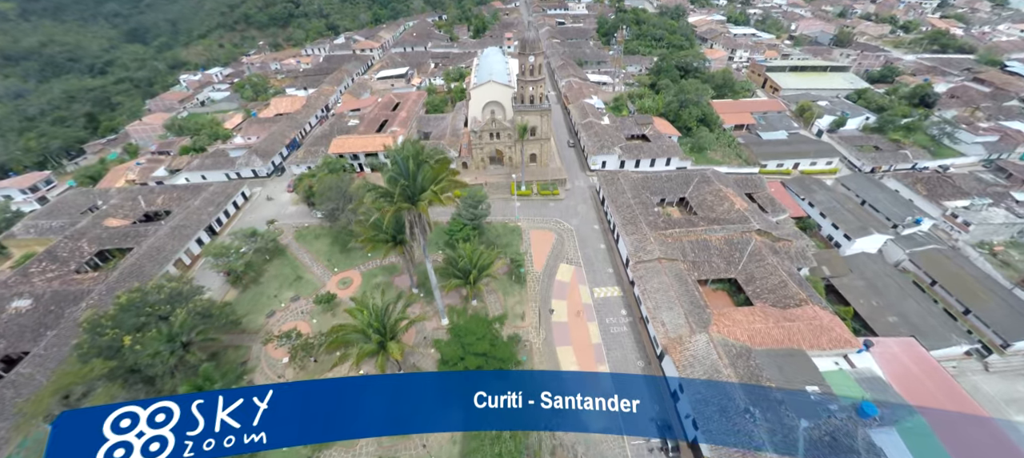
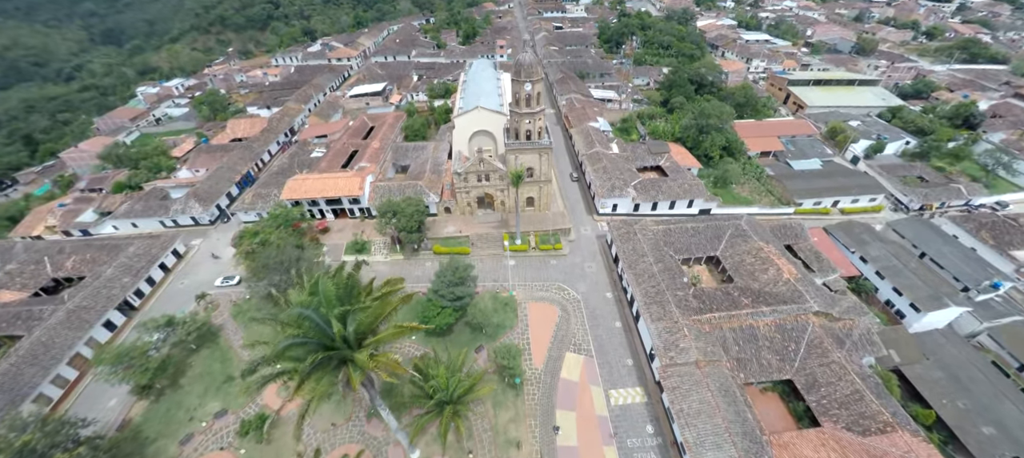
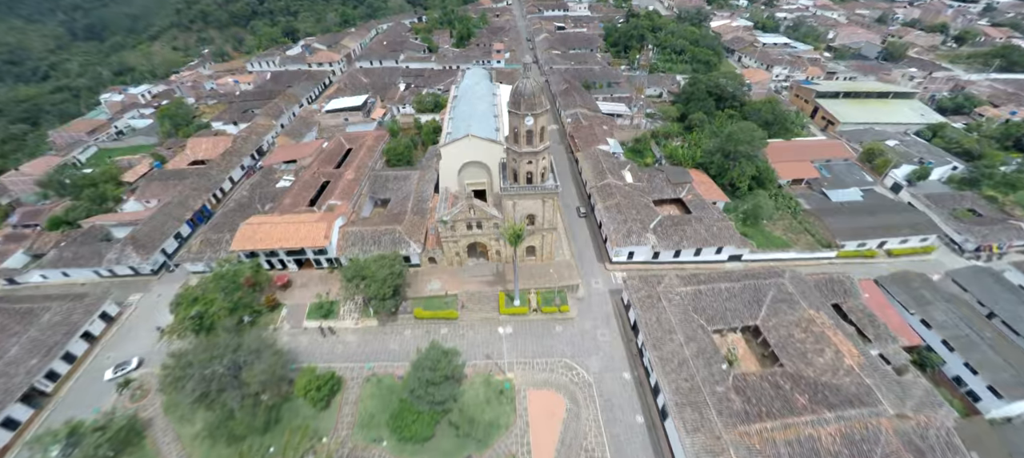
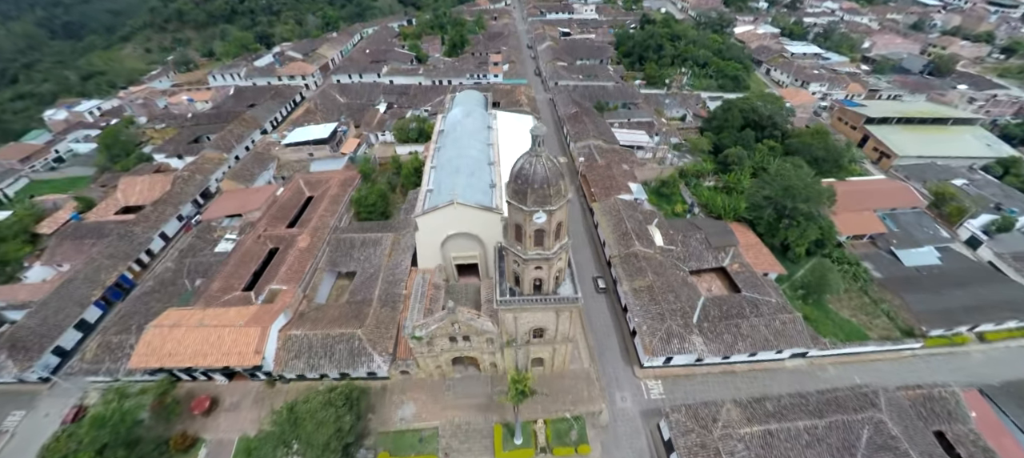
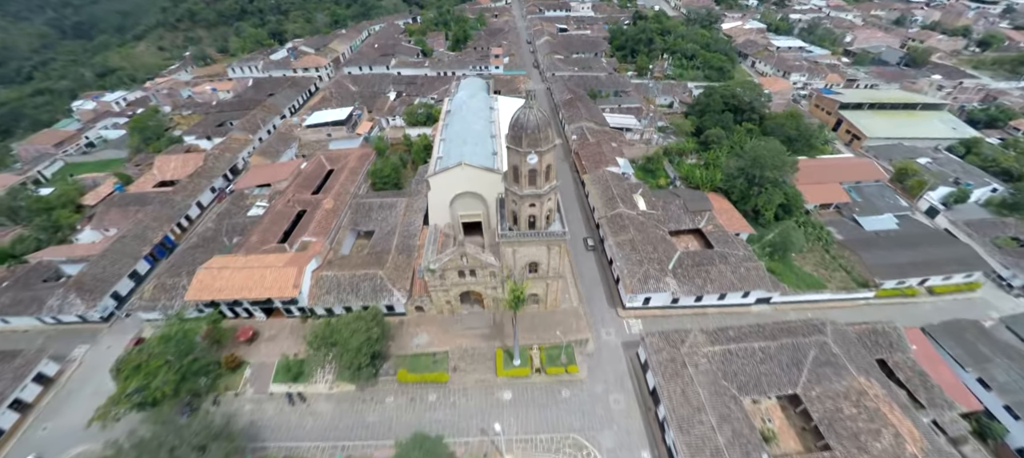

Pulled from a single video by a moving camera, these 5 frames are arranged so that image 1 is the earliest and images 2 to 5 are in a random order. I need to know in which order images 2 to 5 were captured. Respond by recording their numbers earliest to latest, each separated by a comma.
2, 3, 5, 4
